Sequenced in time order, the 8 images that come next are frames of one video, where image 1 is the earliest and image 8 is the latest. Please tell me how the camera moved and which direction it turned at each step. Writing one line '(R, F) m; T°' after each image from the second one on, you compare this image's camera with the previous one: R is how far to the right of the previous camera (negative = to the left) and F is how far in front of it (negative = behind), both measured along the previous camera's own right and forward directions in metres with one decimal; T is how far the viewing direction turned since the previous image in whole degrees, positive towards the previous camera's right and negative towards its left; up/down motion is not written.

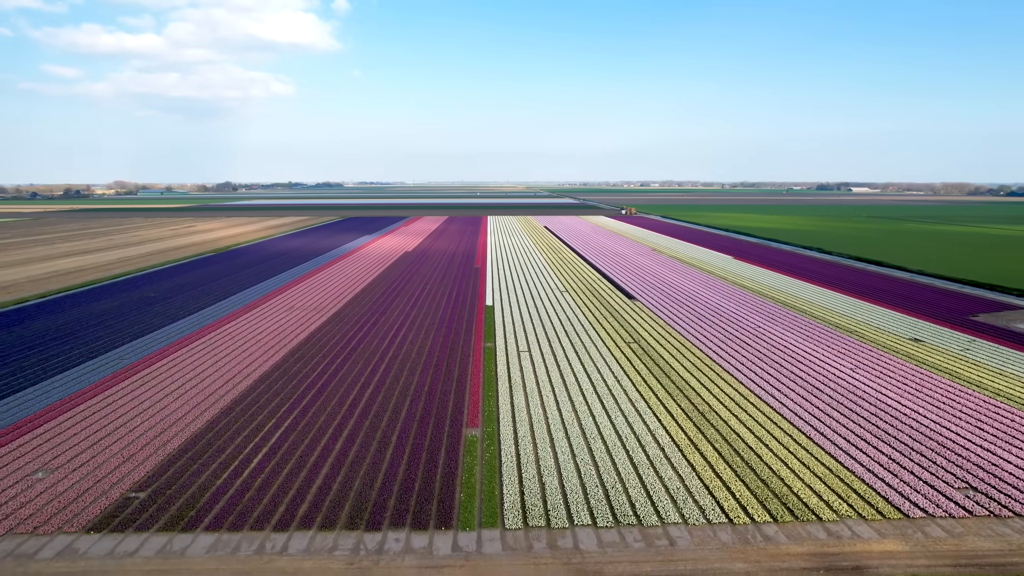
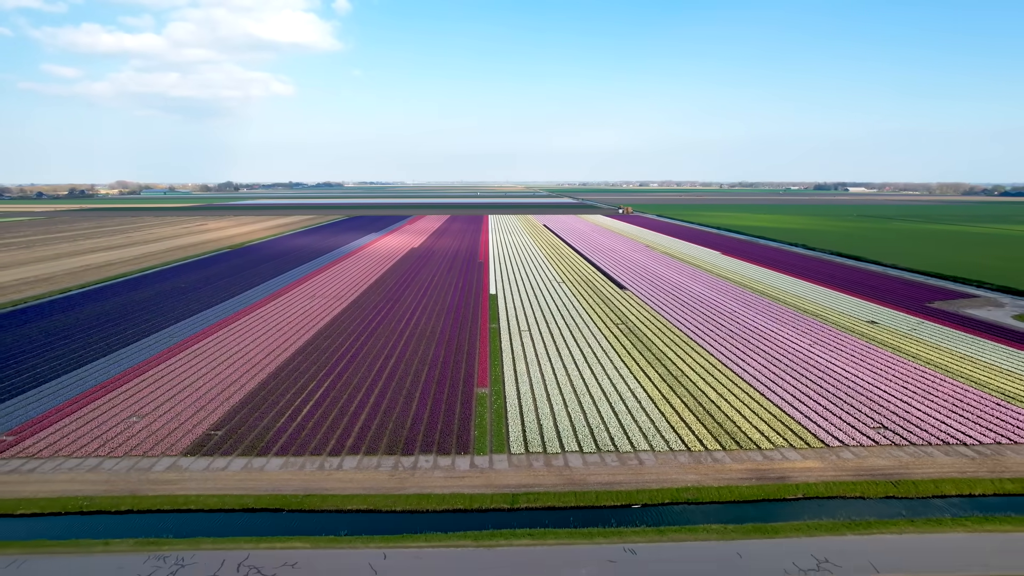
(0.0, -1.7) m; 0°
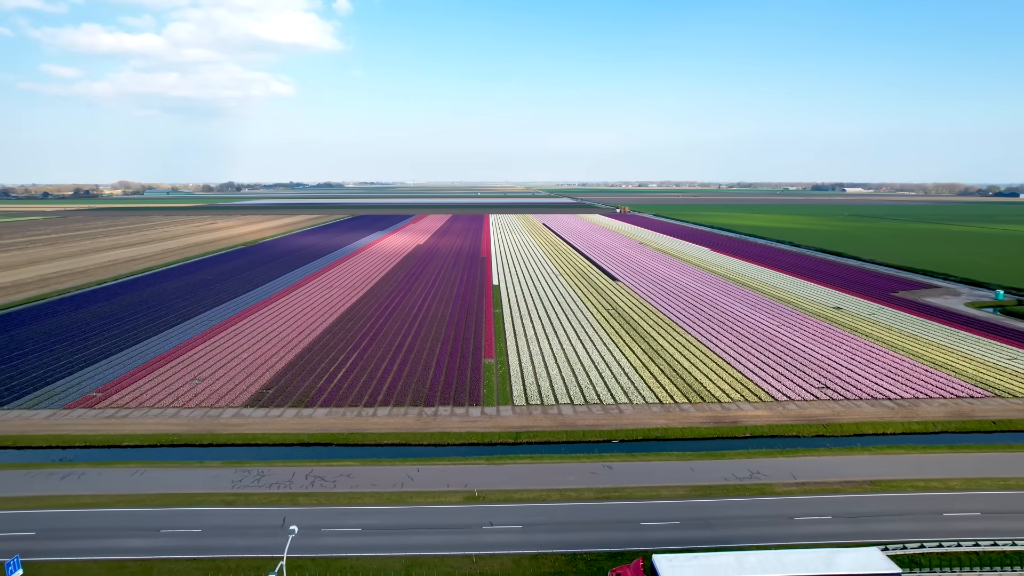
(0.0, -1.7) m; 0°
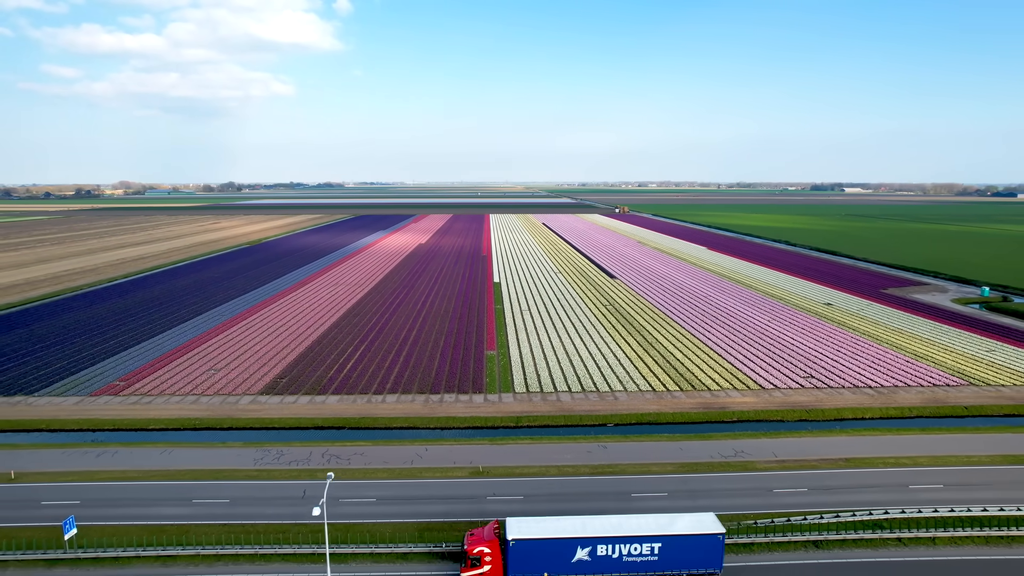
(0.0, -0.6) m; 0°
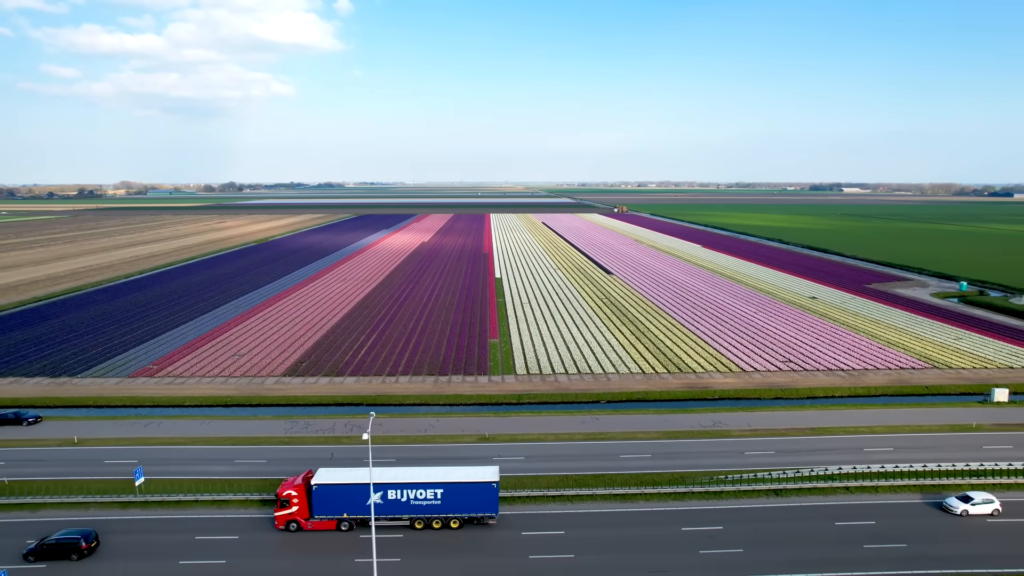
(0.0, -0.9) m; 0°
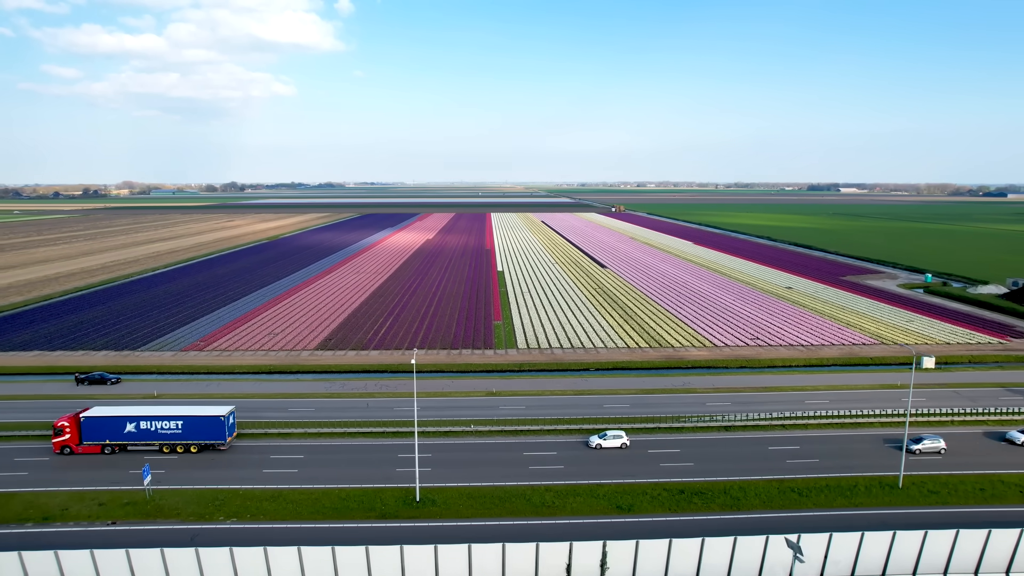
(0.0, -1.7) m; 0°
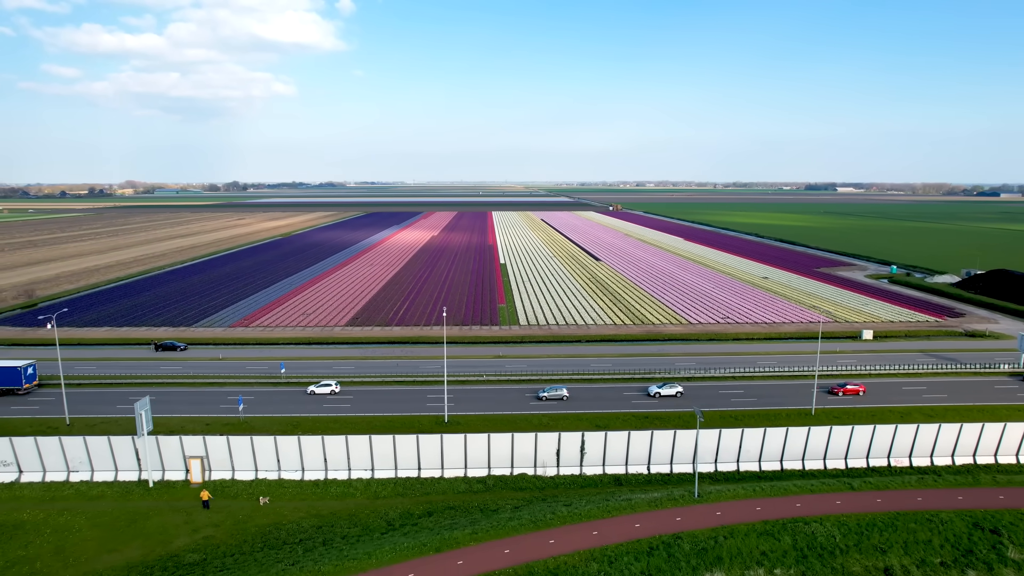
(0.0, -2.1) m; 0°
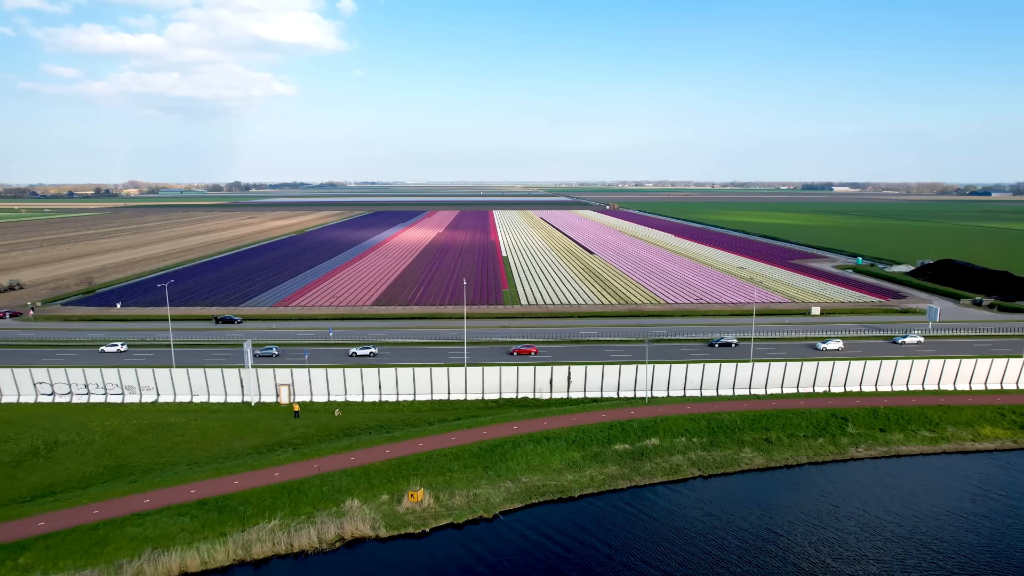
(0.0, -2.4) m; 0°
